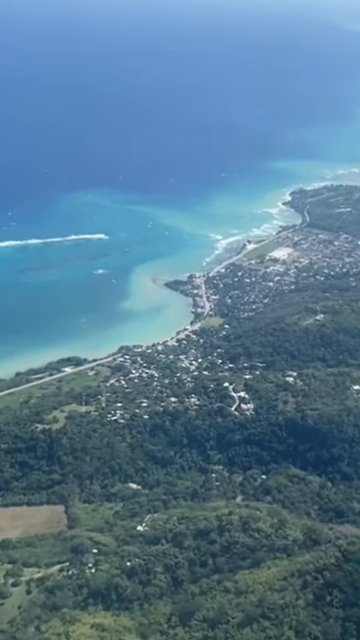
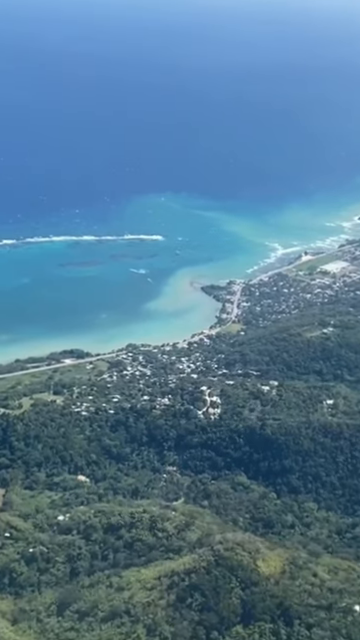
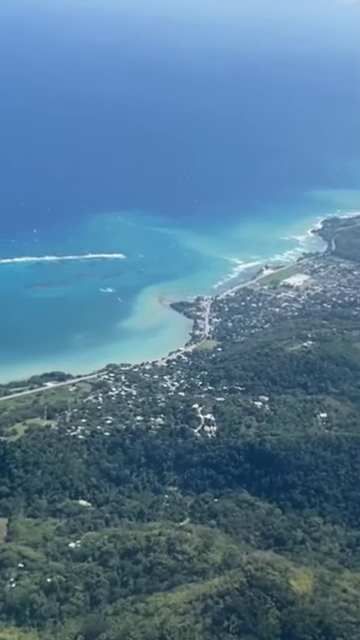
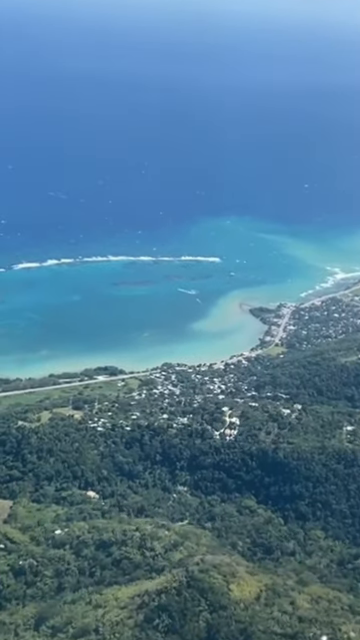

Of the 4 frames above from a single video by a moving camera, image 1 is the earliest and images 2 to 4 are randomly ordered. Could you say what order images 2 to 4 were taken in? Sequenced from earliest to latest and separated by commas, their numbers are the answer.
3, 2, 4
